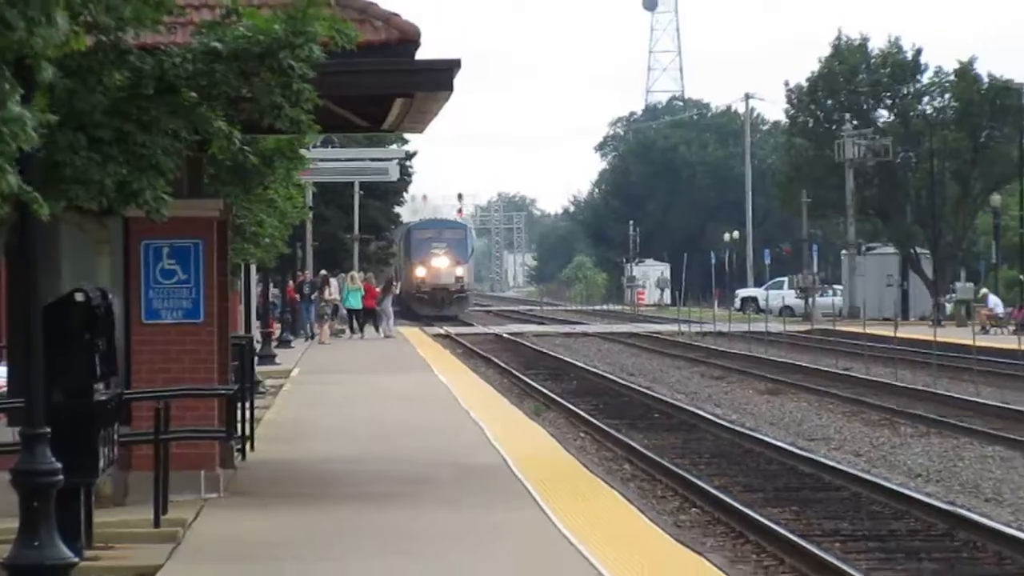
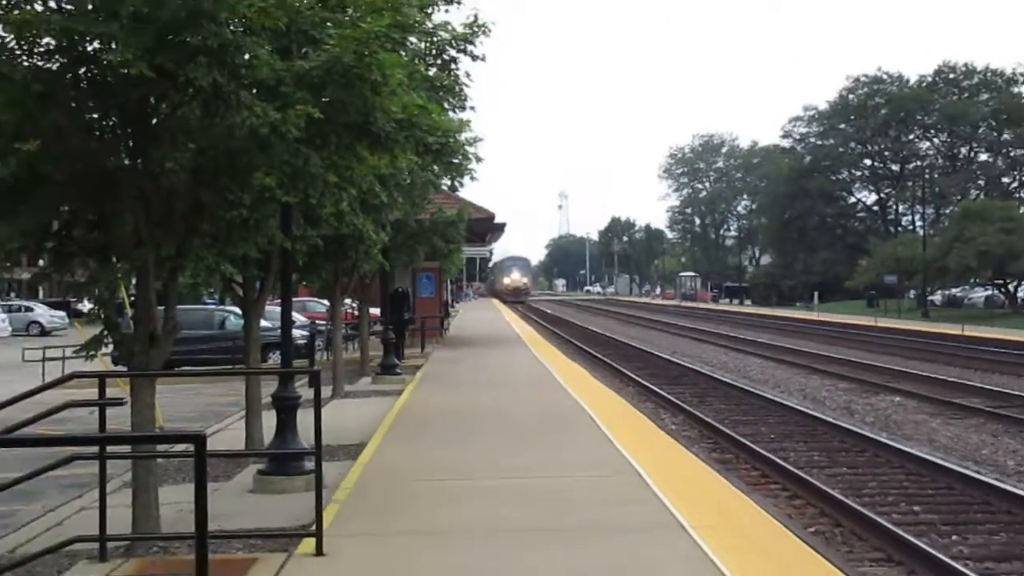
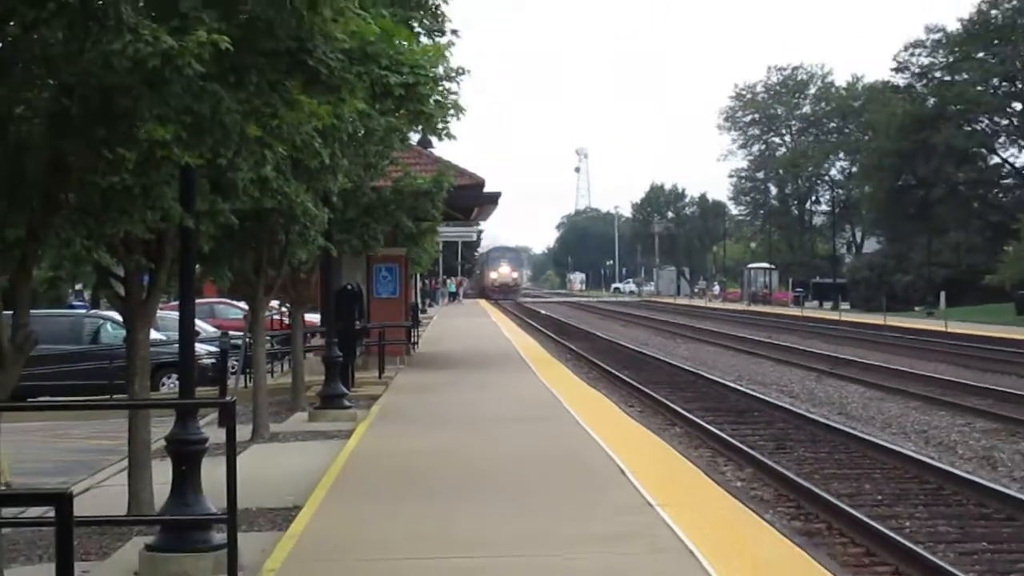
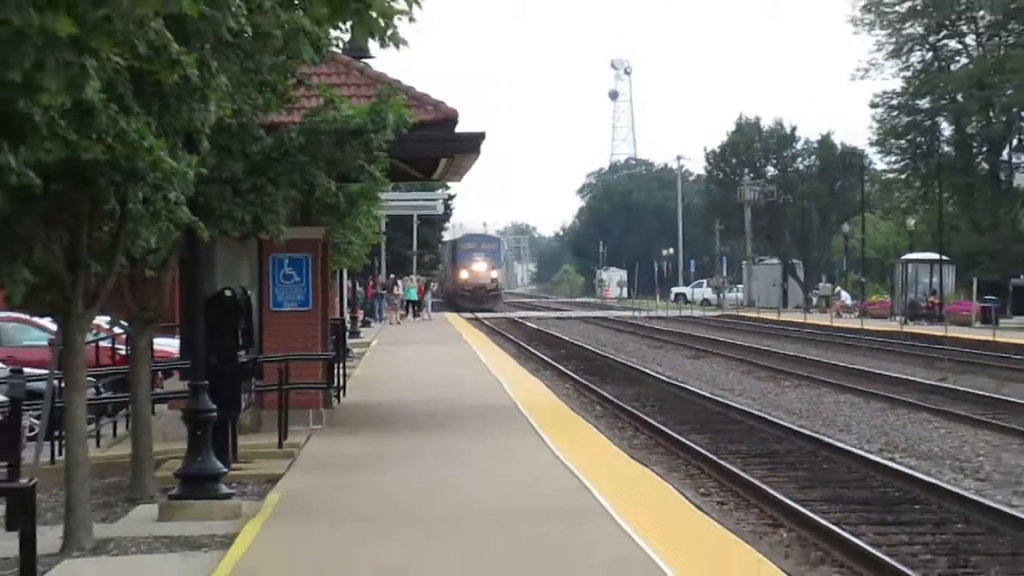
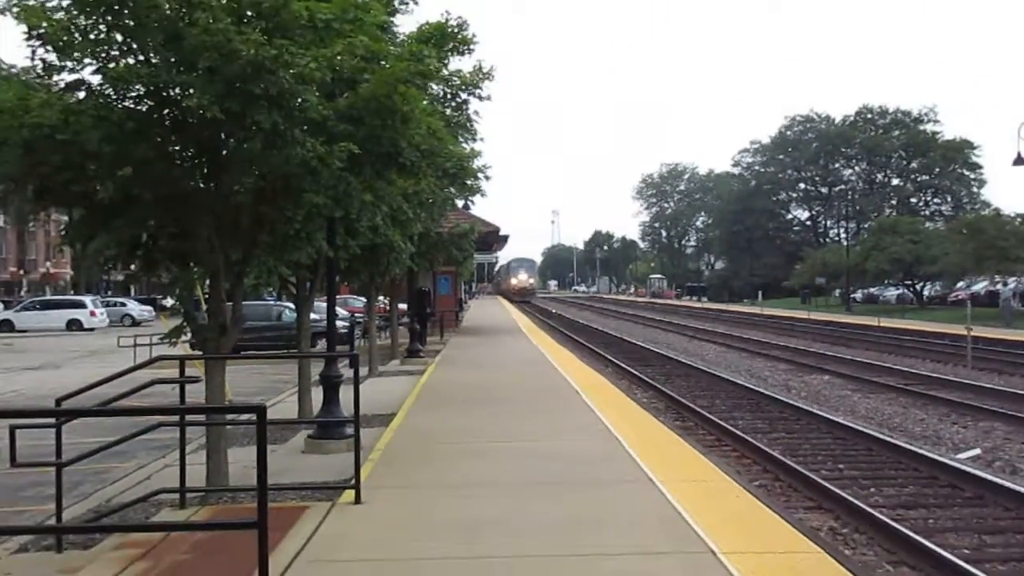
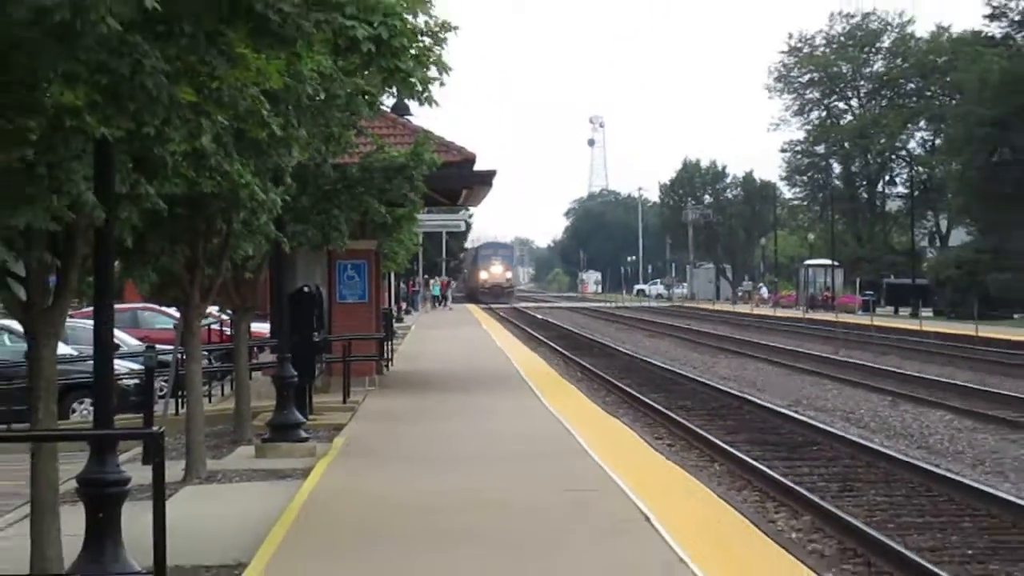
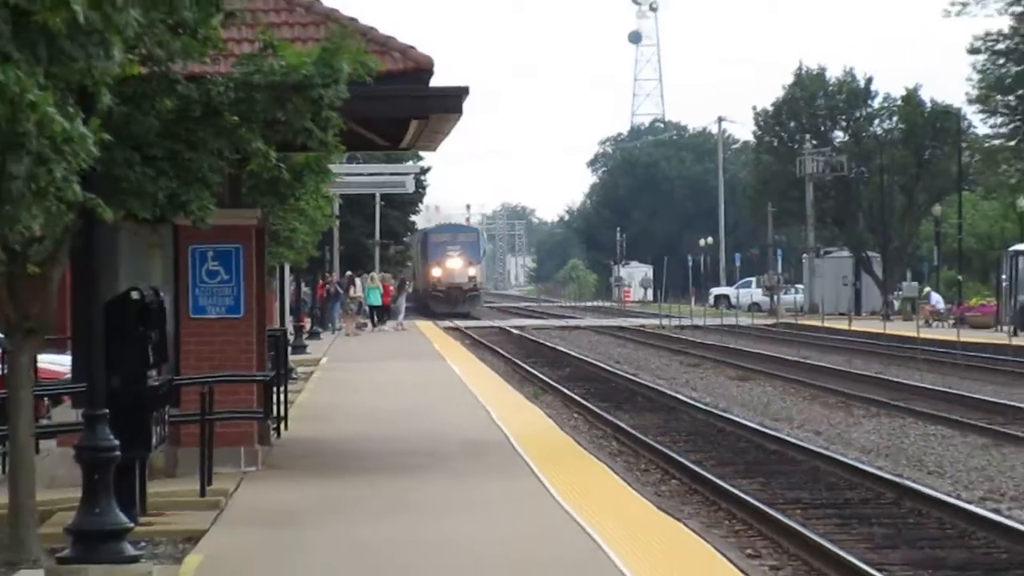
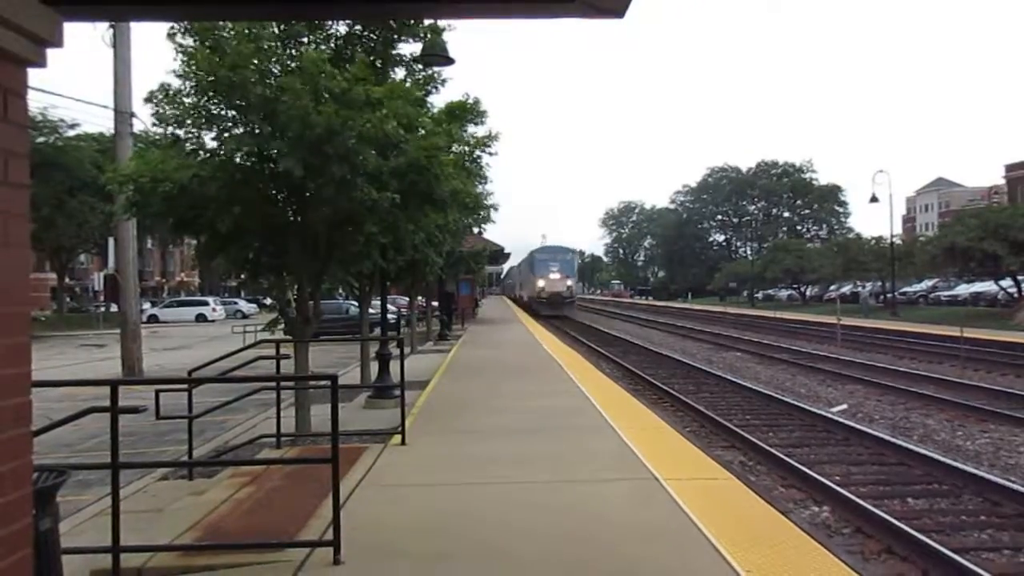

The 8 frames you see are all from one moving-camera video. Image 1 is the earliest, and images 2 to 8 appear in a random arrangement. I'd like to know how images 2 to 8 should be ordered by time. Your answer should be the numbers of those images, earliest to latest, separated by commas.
7, 4, 6, 3, 2, 5, 8
